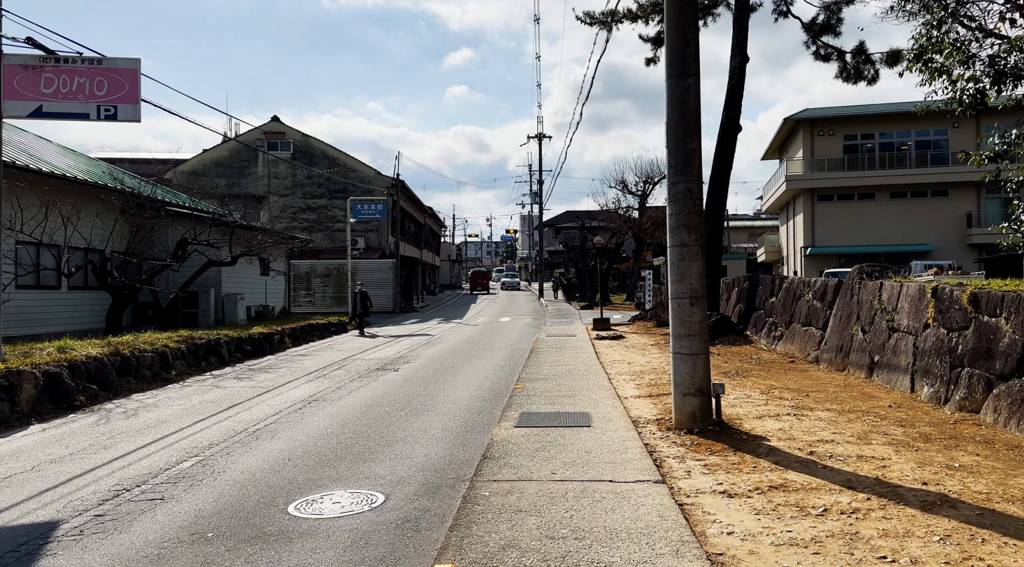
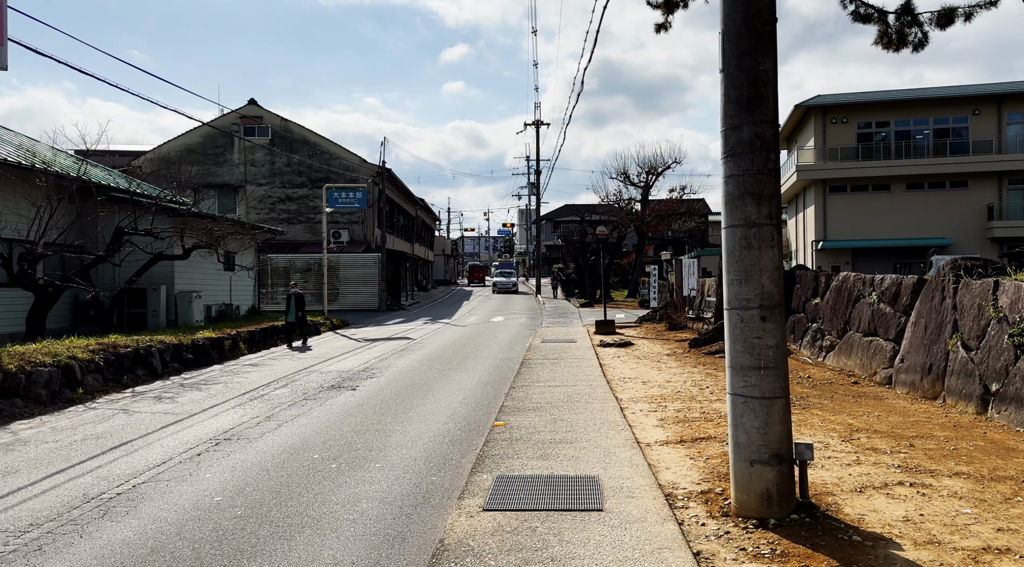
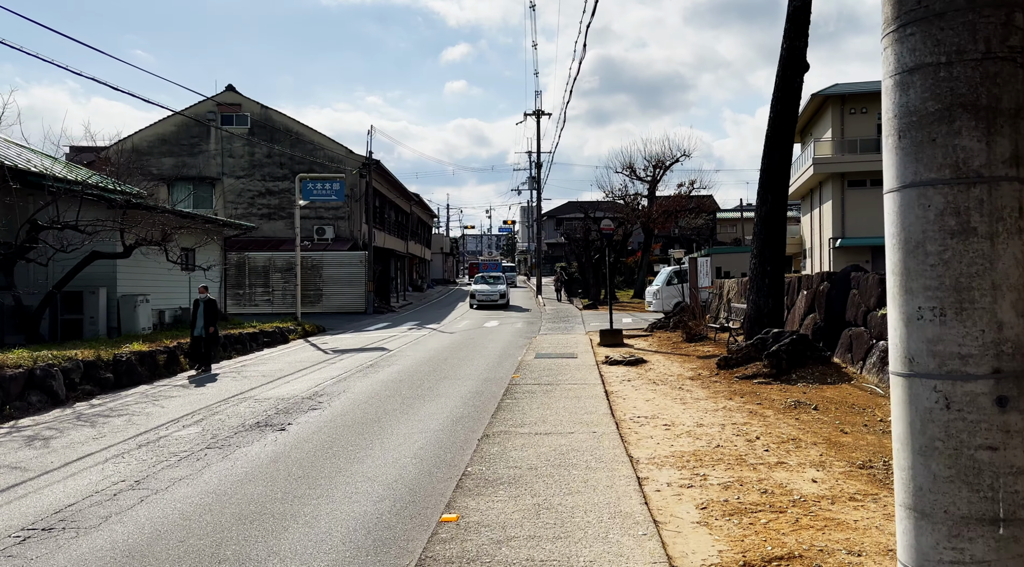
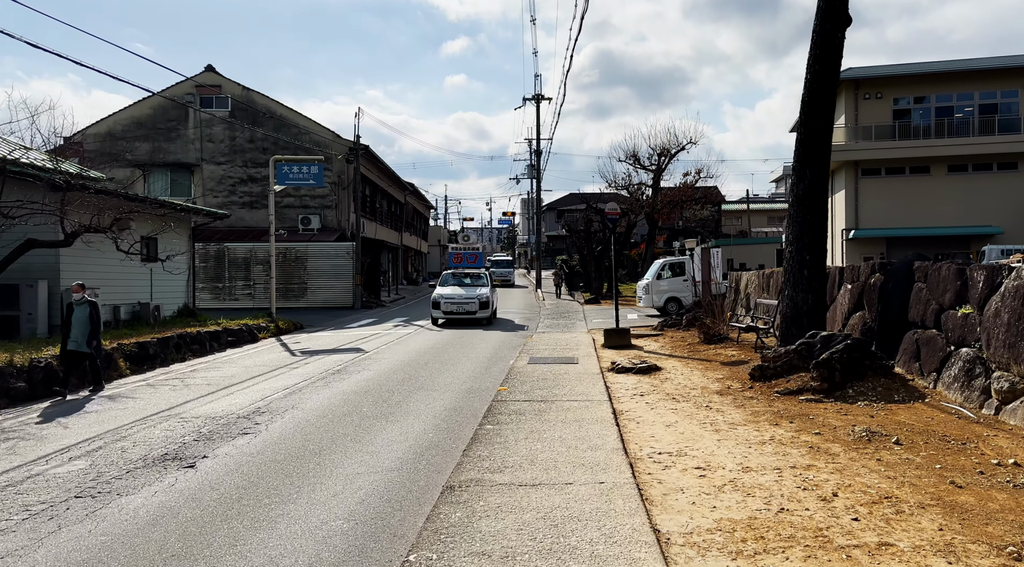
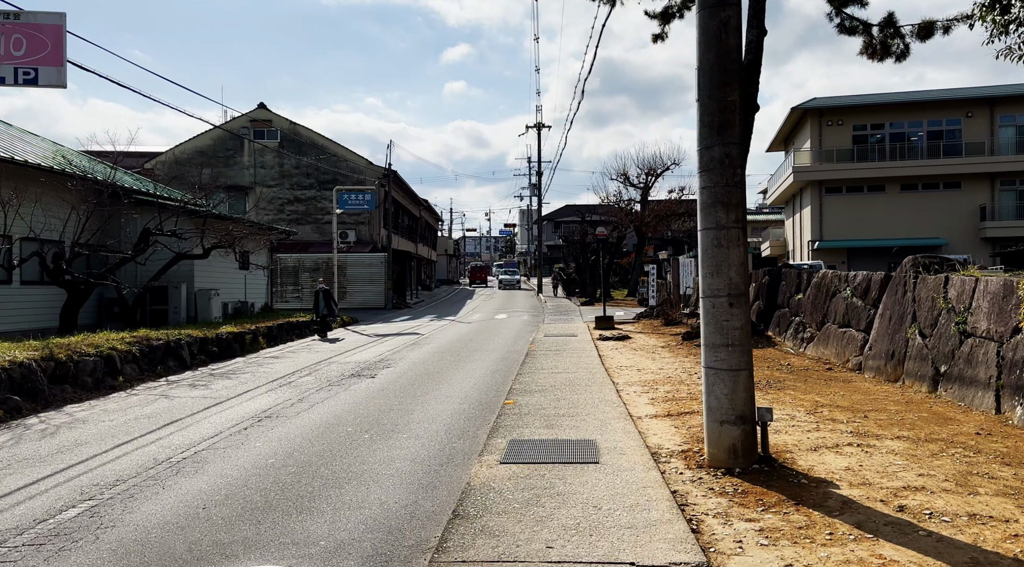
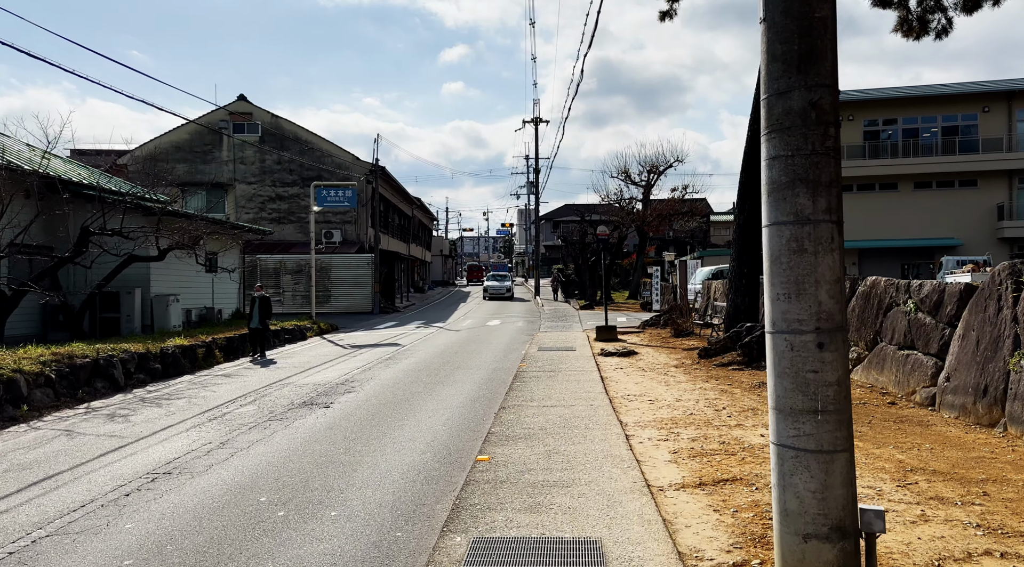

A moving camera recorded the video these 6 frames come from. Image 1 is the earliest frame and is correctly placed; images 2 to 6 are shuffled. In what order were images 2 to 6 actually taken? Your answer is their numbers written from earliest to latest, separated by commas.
5, 2, 6, 3, 4
